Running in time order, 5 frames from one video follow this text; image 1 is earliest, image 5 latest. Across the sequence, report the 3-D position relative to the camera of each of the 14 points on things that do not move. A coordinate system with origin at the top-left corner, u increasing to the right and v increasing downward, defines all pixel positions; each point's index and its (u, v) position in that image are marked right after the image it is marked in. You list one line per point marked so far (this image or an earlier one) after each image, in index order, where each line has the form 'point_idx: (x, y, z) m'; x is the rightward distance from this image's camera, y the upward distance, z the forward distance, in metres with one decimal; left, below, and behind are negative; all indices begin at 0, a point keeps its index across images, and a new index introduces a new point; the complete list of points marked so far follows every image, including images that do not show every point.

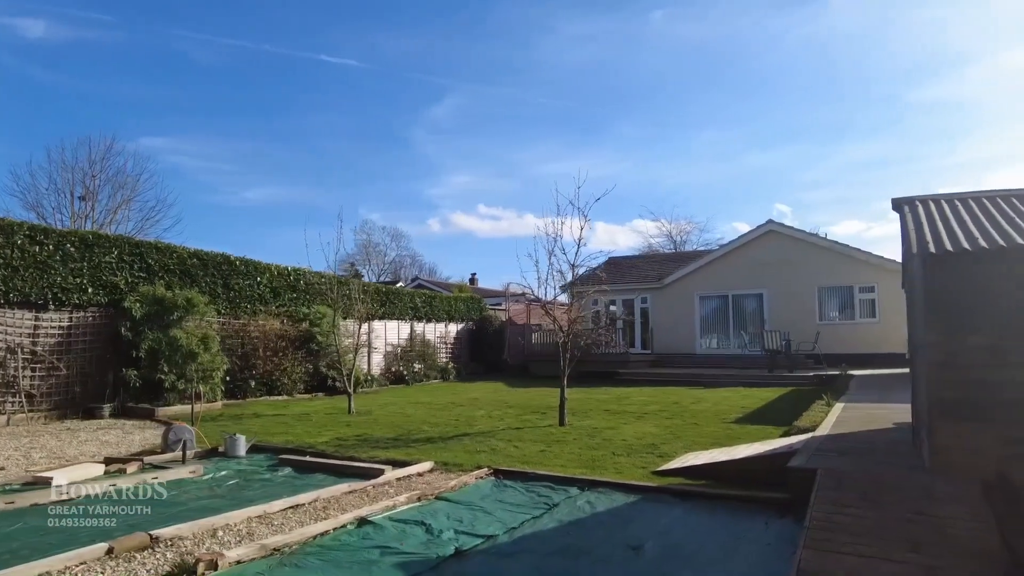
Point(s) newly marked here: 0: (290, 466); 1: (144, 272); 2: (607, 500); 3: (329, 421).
0: (-2.6, -2.1, +8.1) m
1: (-7.8, +0.3, +14.7) m
2: (+0.9, -2.0, +6.5) m
3: (-3.3, -2.4, +12.4) m
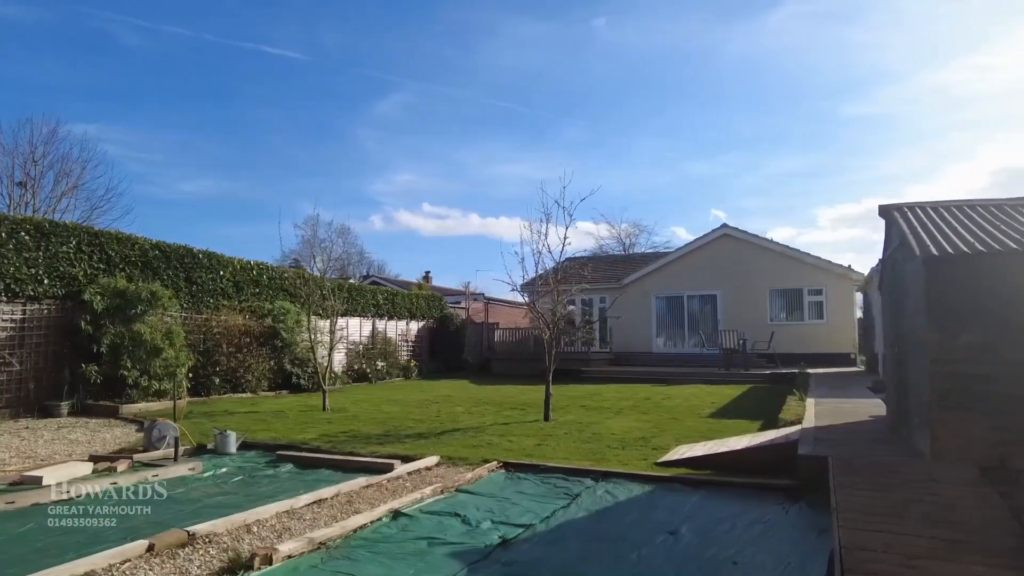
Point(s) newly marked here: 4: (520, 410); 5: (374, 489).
0: (-2.5, -2.0, +7.9) m
1: (-8.3, +0.5, +14.0) m
2: (+1.1, -1.9, +6.6) m
3: (-3.6, -2.3, +12.2) m
4: (+0.2, -2.3, +13.2) m
5: (-1.3, -1.9, +6.5) m
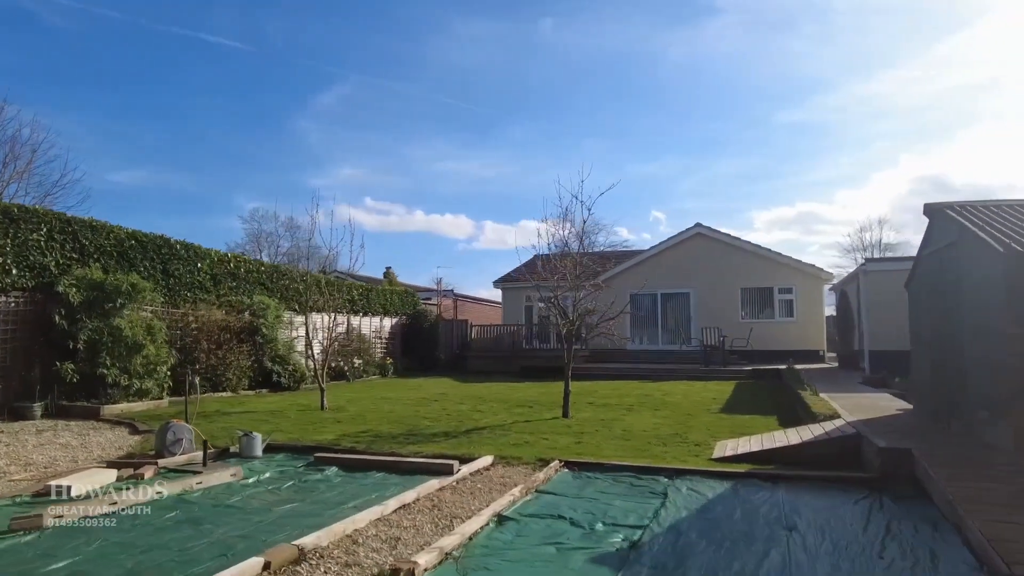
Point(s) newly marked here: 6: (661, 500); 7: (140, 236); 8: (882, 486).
0: (-1.9, -1.9, +7.4) m
1: (-8.2, +0.7, +13.0) m
2: (+1.8, -1.9, +6.4) m
3: (-3.4, -2.2, +11.5) m
4: (+0.3, -2.2, +12.9) m
5: (-0.5, -1.8, +6.1) m
6: (+1.3, -1.8, +6.0) m
7: (-7.7, +1.1, +14.3) m
8: (+3.4, -1.8, +6.4) m
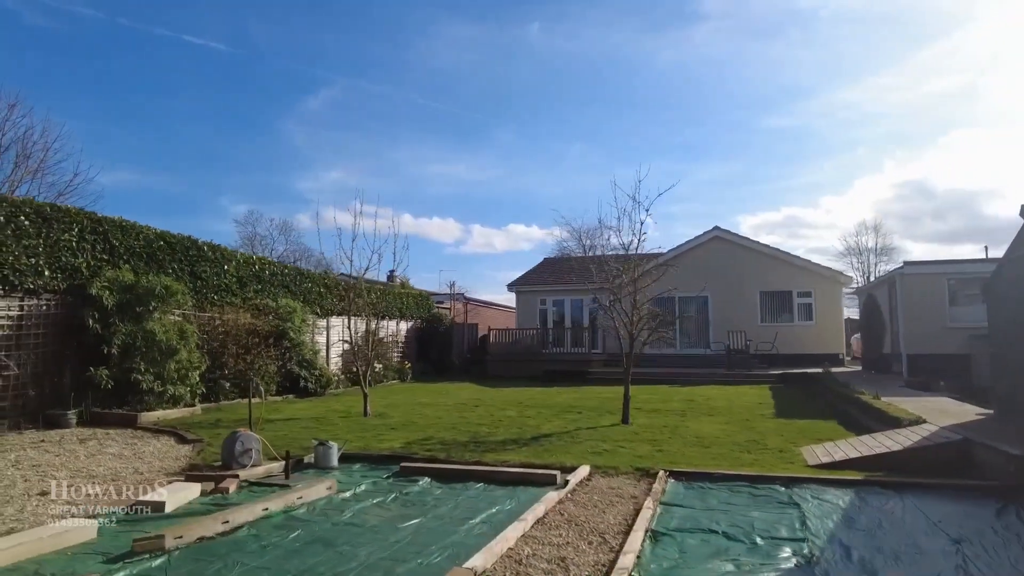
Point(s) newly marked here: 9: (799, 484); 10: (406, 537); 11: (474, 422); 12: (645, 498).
0: (-0.9, -1.9, +7.0) m
1: (-7.3, +0.6, +12.4) m
2: (+2.9, -1.9, +6.1) m
3: (-2.4, -2.2, +11.1) m
4: (+1.2, -2.3, +12.6) m
5: (+0.5, -1.8, +5.8) m
6: (+2.3, -1.8, +5.7) m
7: (-6.8, +1.0, +13.8) m
8: (+4.5, -1.9, +6.2) m
9: (+2.8, -1.9, +6.7) m
10: (-0.7, -1.8, +4.9) m
11: (-0.6, -2.2, +11.5) m
12: (+1.1, -1.8, +6.0) m
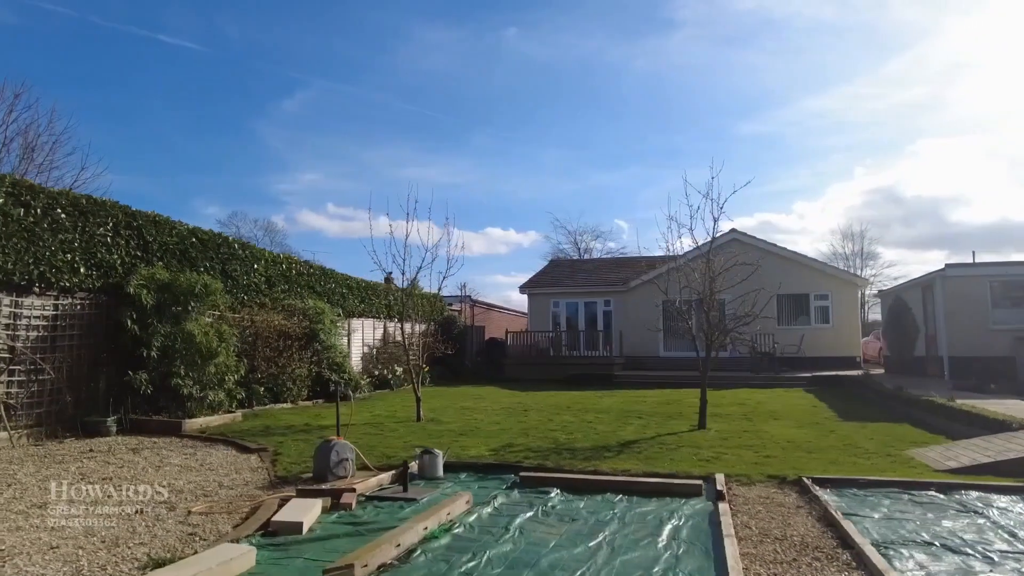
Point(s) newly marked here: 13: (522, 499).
0: (+0.4, -1.9, +6.5) m
1: (-6.2, +0.6, +11.6) m
2: (+4.2, -1.8, +5.8) m
3: (-1.3, -2.2, +10.5) m
4: (+2.2, -2.3, +12.2) m
5: (+1.8, -1.8, +5.3) m
6: (+3.7, -1.8, +5.3) m
7: (-5.9, +1.0, +13.0) m
8: (+5.8, -1.8, +5.9) m
9: (+4.0, -1.9, +6.3) m
10: (+0.6, -1.7, +4.3) m
11: (+0.4, -2.2, +10.9) m
12: (+2.5, -1.8, +5.6) m
13: (0.0, -1.9, +6.0) m
